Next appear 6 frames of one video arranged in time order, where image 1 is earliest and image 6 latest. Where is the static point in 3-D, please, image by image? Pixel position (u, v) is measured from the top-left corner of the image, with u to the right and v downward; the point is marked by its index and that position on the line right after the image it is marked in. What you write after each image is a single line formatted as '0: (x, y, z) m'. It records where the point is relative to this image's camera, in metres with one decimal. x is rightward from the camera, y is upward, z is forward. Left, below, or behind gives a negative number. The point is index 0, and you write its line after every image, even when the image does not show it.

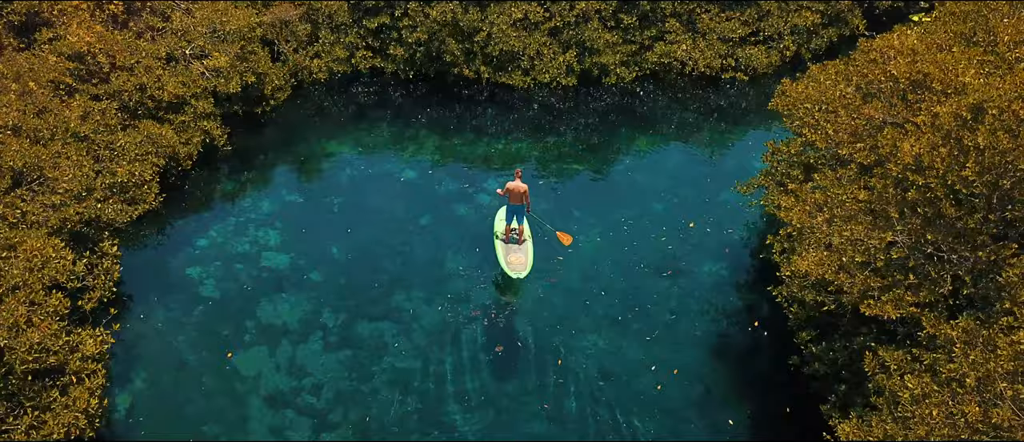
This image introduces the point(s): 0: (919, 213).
0: (+5.7, +0.1, +11.1) m
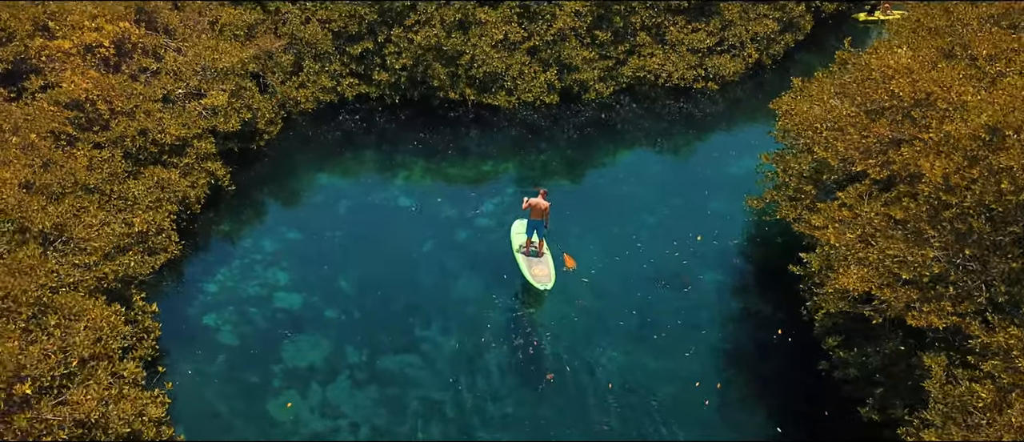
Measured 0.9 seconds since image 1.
0: (+6.7, -0.1, +12.1) m
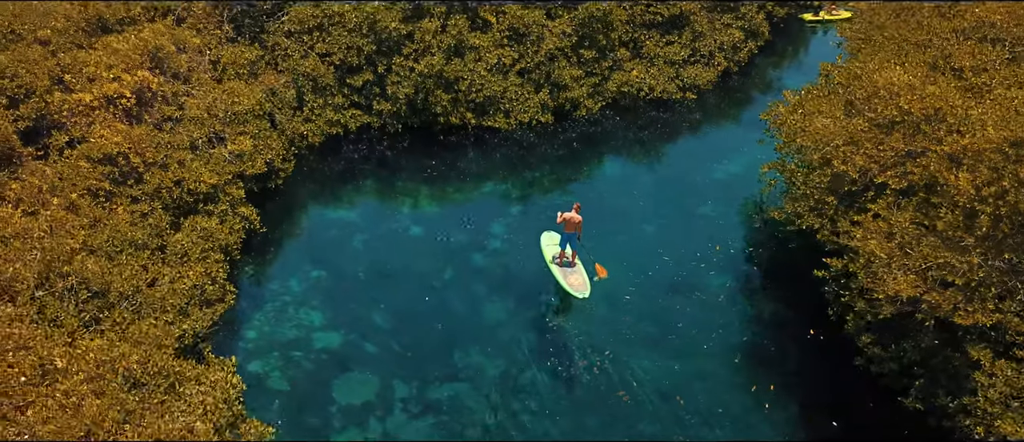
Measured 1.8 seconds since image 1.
0: (+8.0, -0.2, +13.6) m
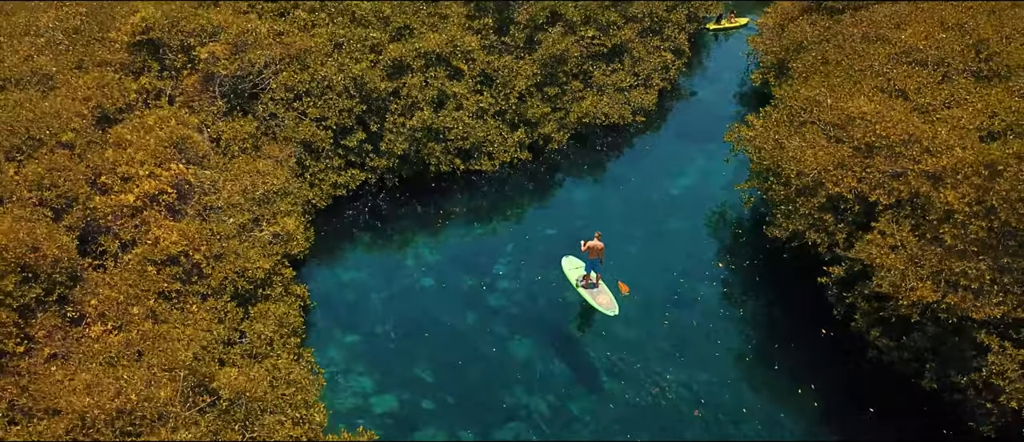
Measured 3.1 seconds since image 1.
0: (+9.6, -0.4, +16.6) m
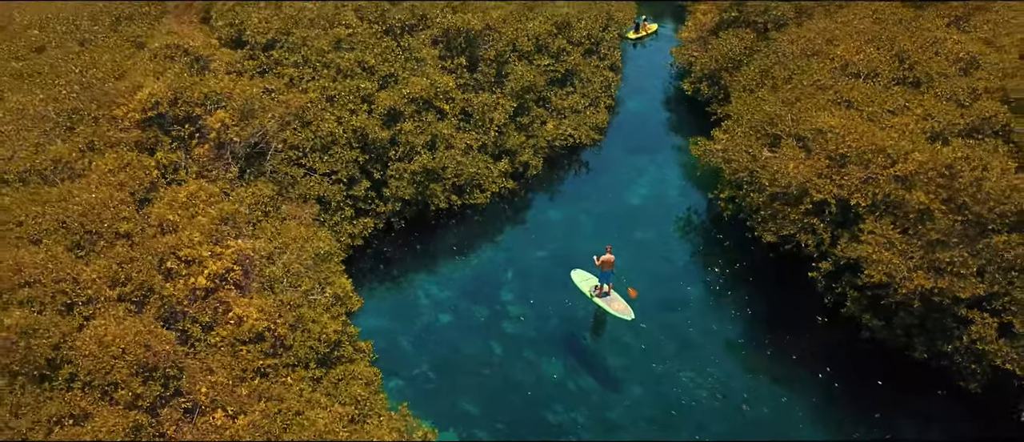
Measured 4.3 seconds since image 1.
0: (+10.9, -0.3, +20.0) m
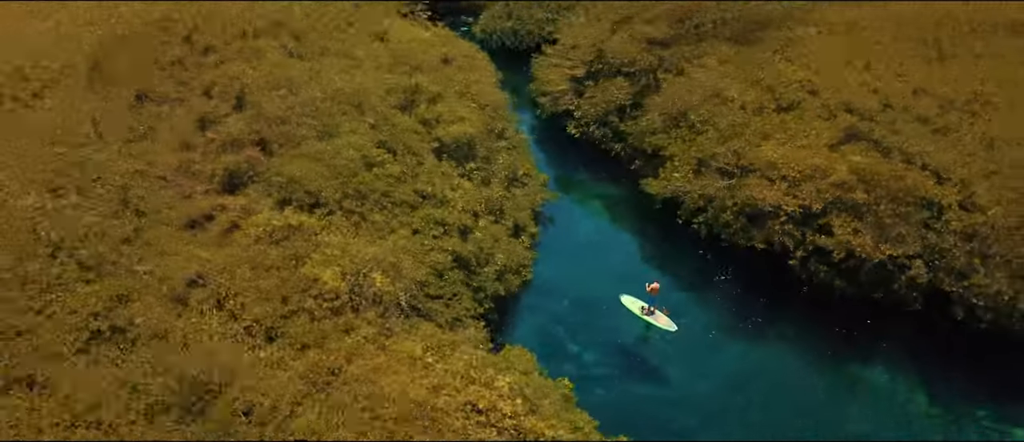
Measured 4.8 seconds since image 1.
0: (+14.3, +0.3, +30.8) m
